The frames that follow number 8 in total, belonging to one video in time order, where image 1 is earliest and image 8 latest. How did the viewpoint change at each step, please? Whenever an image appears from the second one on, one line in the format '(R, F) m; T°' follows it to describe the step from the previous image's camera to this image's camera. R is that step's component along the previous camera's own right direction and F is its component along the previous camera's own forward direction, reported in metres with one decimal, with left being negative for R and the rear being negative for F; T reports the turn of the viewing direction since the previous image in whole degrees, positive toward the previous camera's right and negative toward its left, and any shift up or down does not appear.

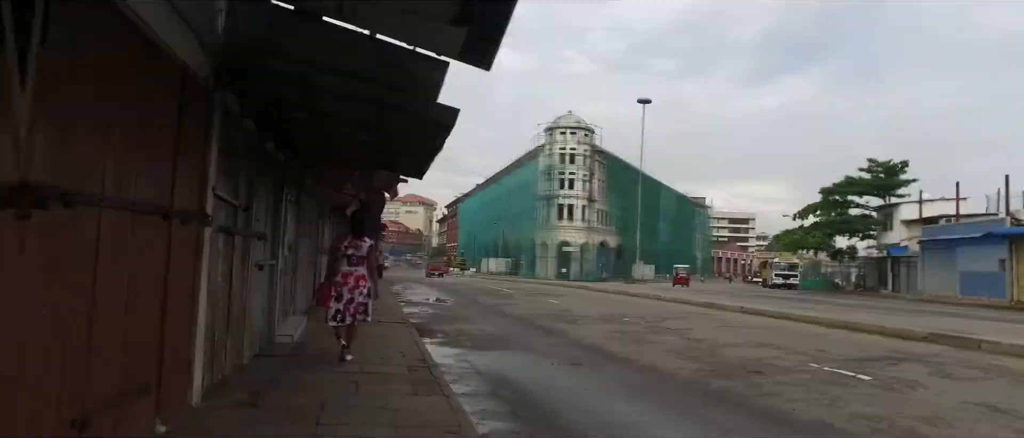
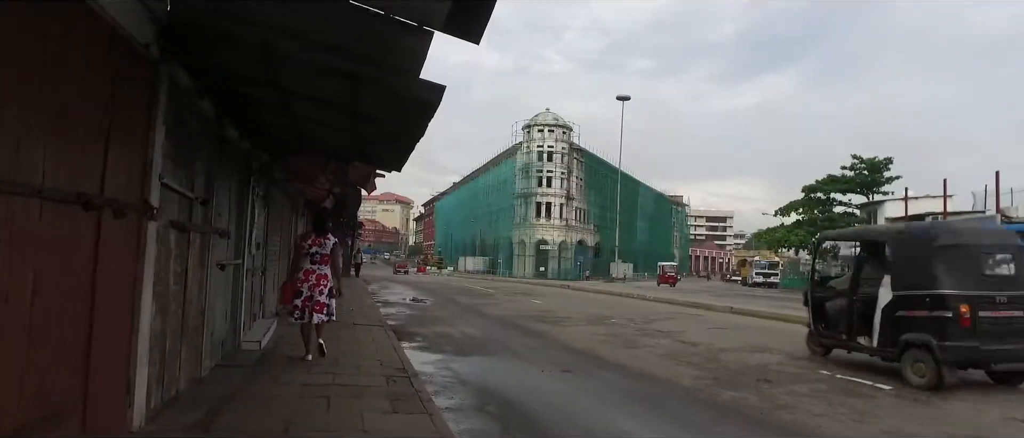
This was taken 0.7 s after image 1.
(-0.1, +0.6) m; +2°
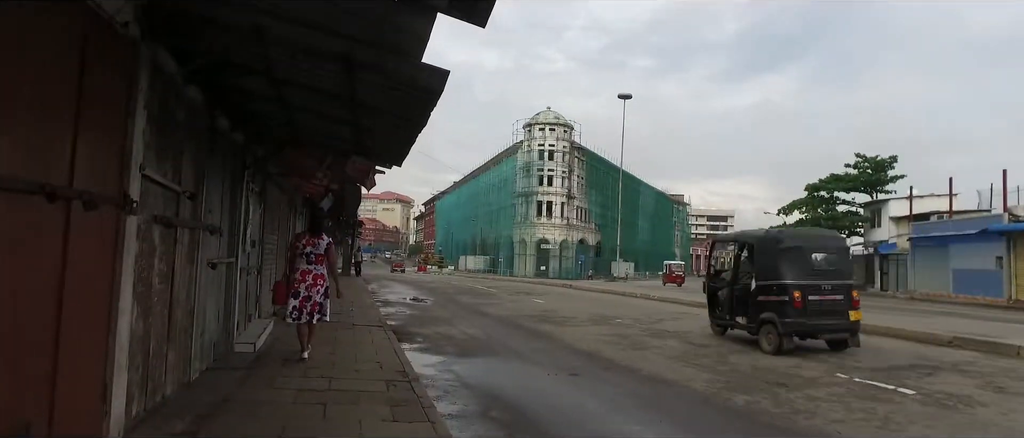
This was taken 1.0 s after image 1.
(-0.1, +0.3) m; 0°
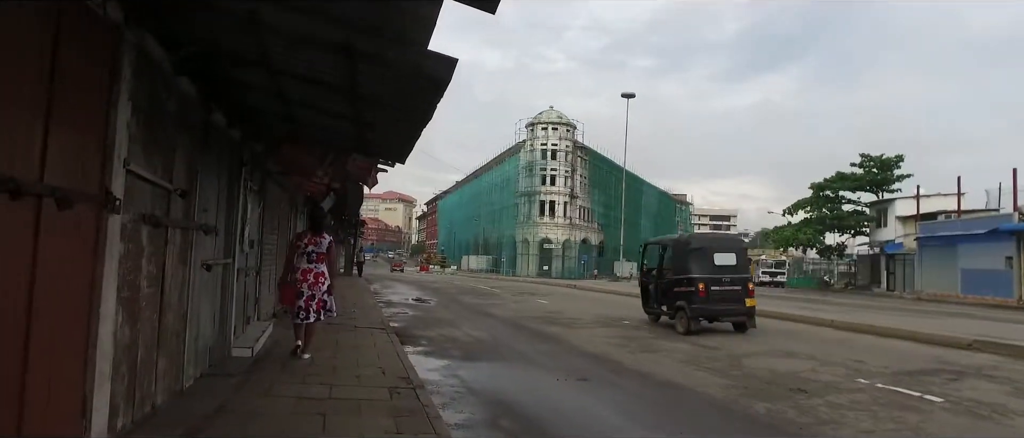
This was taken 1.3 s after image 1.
(-0.1, +0.3) m; 0°
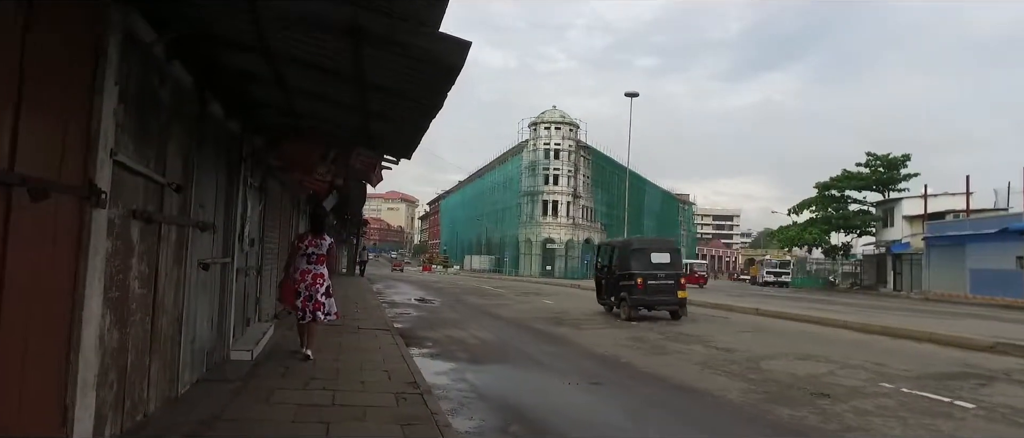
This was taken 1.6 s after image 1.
(-0.1, +0.3) m; 0°
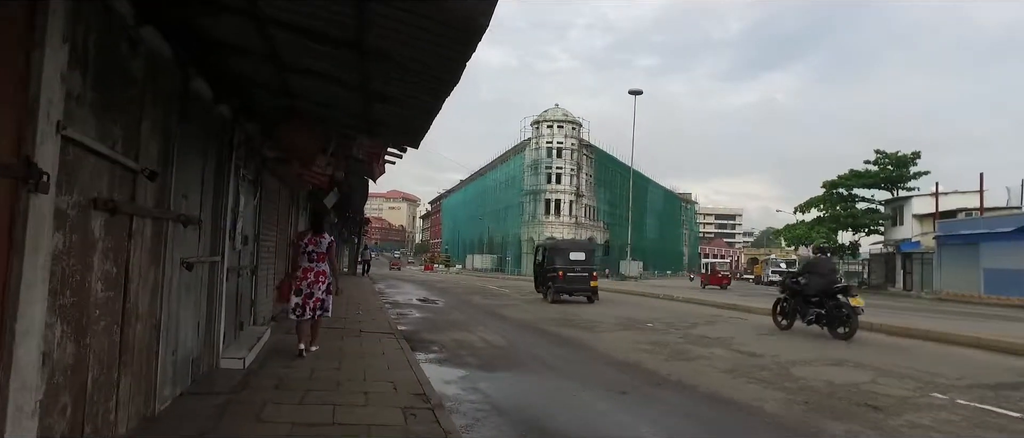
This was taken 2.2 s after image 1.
(-0.2, +0.7) m; 0°
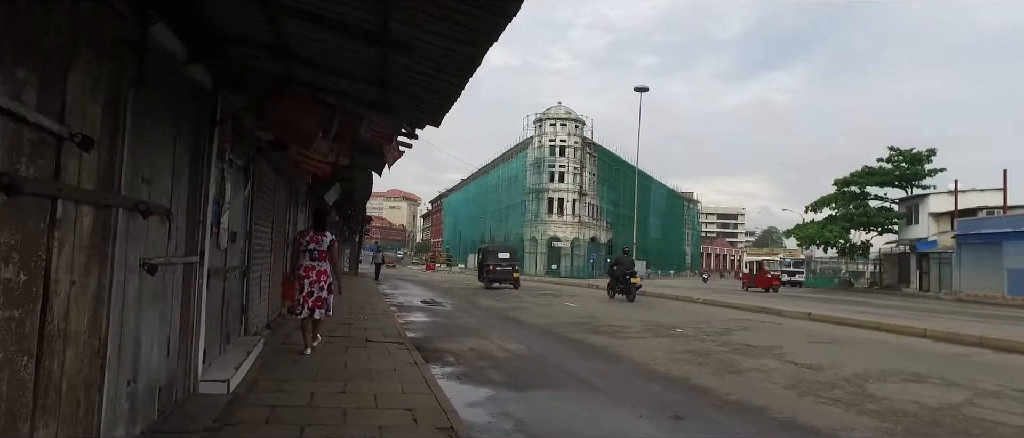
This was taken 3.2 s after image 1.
(-0.3, +1.2) m; 0°
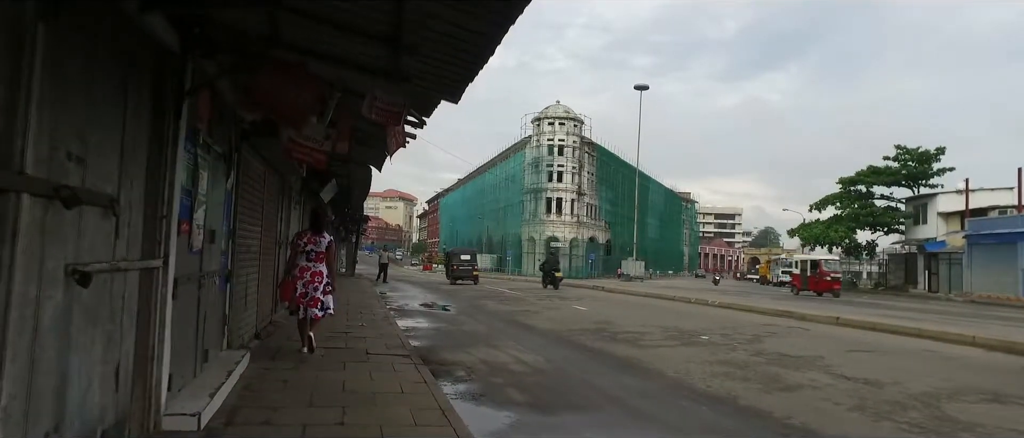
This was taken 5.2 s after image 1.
(-0.3, +1.0) m; 0°
